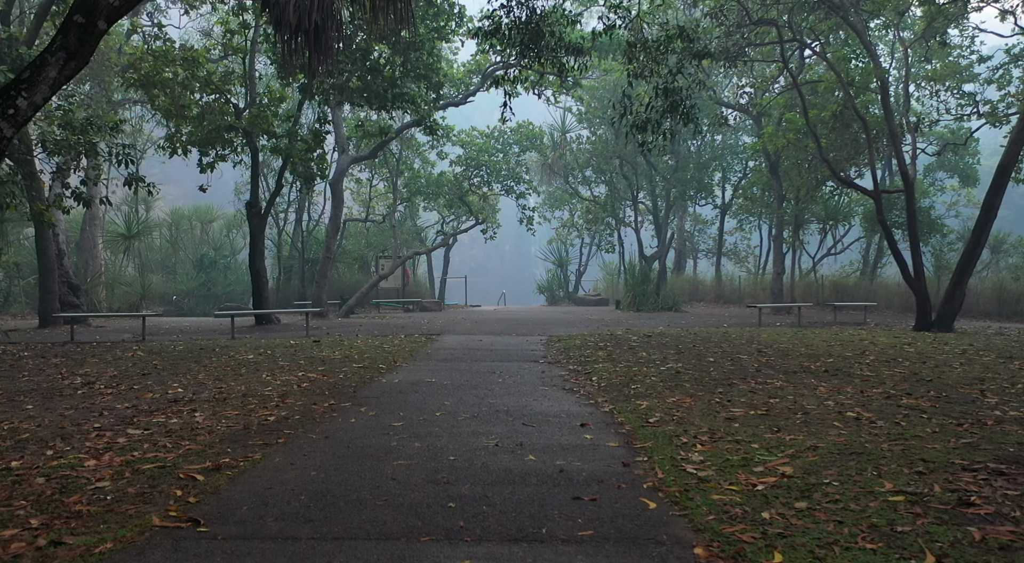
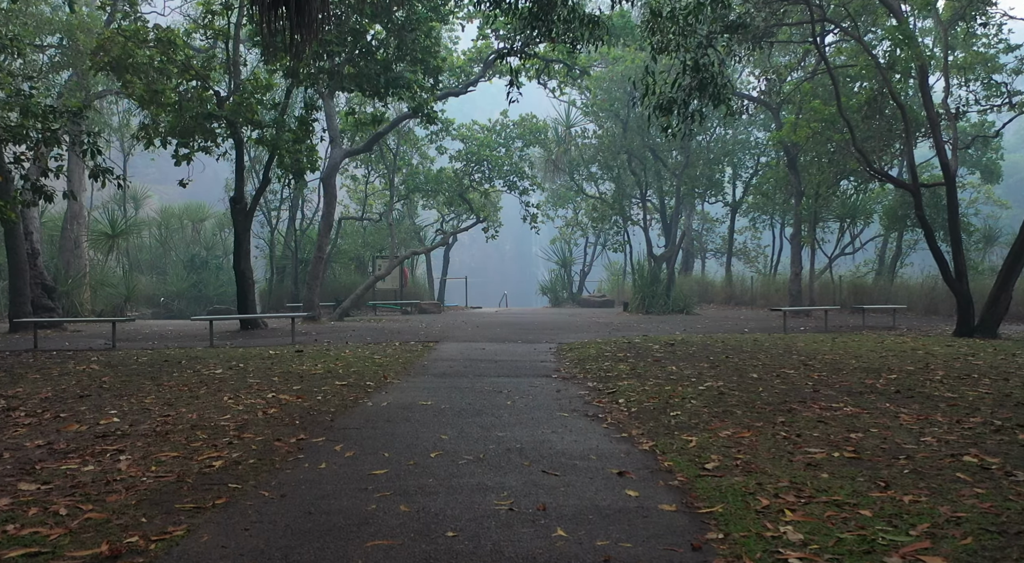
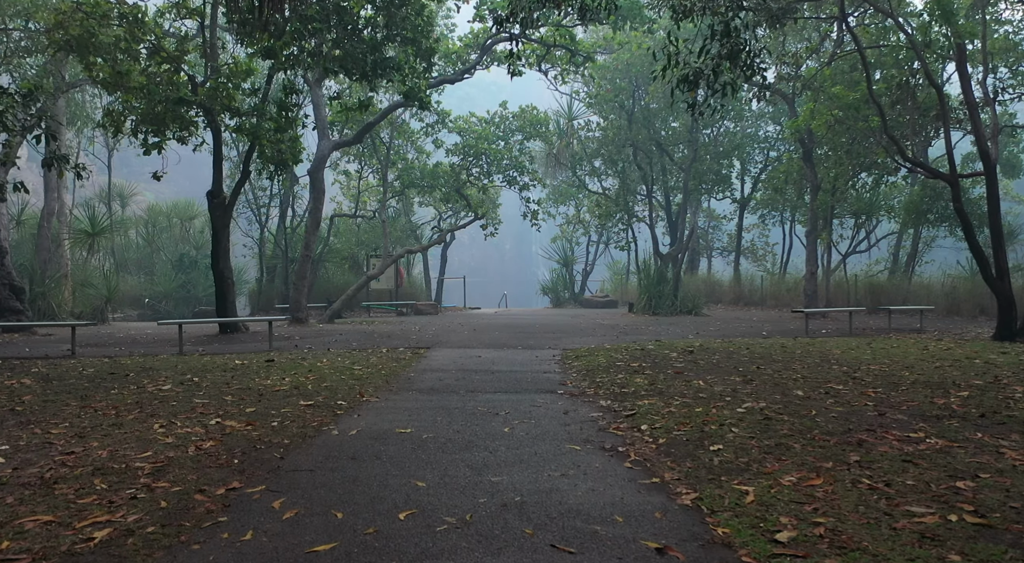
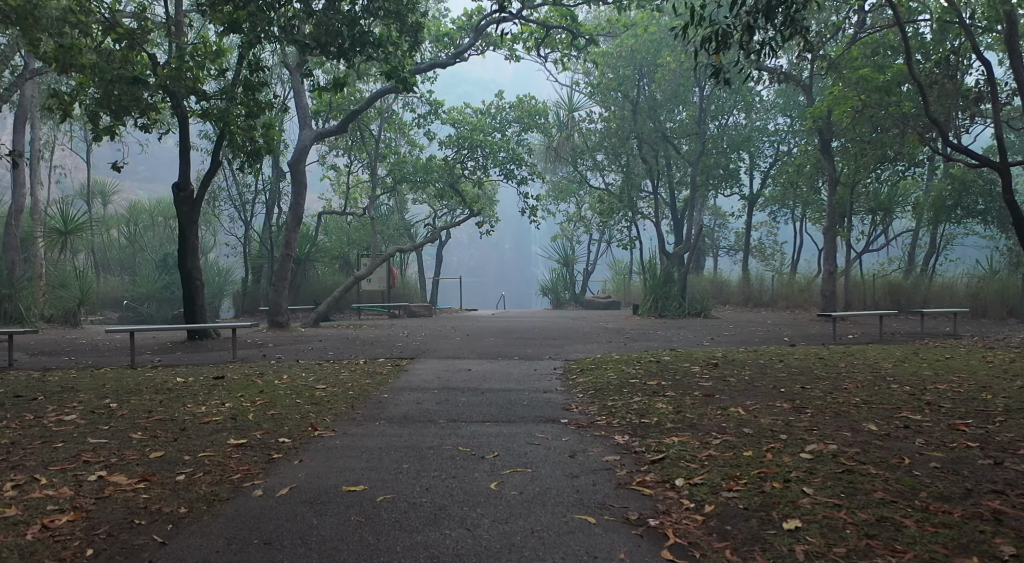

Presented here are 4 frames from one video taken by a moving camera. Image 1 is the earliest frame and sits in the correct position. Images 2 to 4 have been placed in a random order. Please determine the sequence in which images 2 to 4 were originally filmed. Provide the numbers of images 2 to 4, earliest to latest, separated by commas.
2, 3, 4
